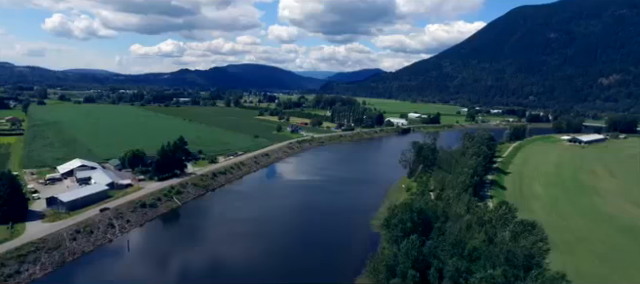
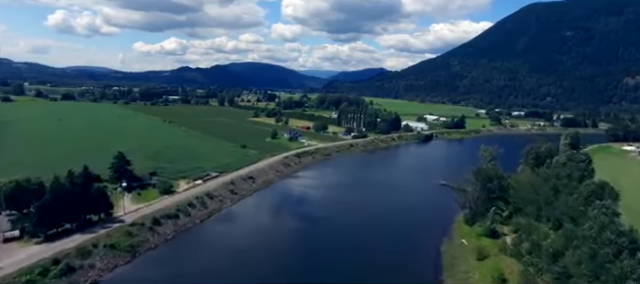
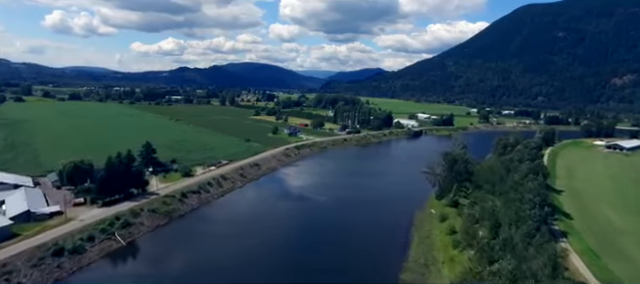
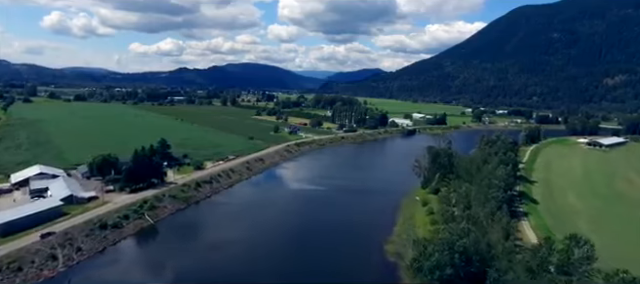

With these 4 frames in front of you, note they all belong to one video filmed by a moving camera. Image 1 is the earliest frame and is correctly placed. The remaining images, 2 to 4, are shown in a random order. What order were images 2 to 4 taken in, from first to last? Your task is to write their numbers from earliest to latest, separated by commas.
4, 3, 2
